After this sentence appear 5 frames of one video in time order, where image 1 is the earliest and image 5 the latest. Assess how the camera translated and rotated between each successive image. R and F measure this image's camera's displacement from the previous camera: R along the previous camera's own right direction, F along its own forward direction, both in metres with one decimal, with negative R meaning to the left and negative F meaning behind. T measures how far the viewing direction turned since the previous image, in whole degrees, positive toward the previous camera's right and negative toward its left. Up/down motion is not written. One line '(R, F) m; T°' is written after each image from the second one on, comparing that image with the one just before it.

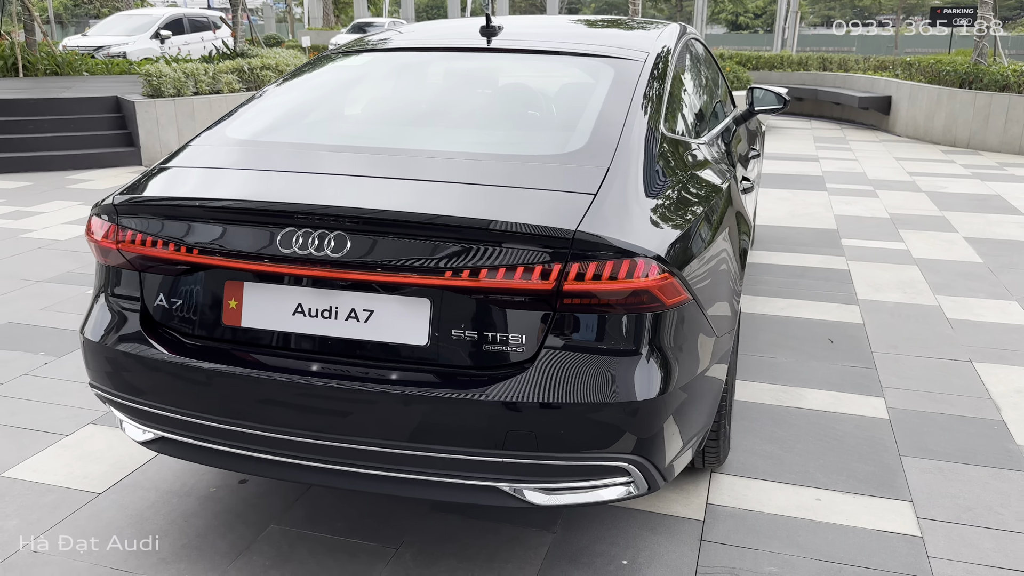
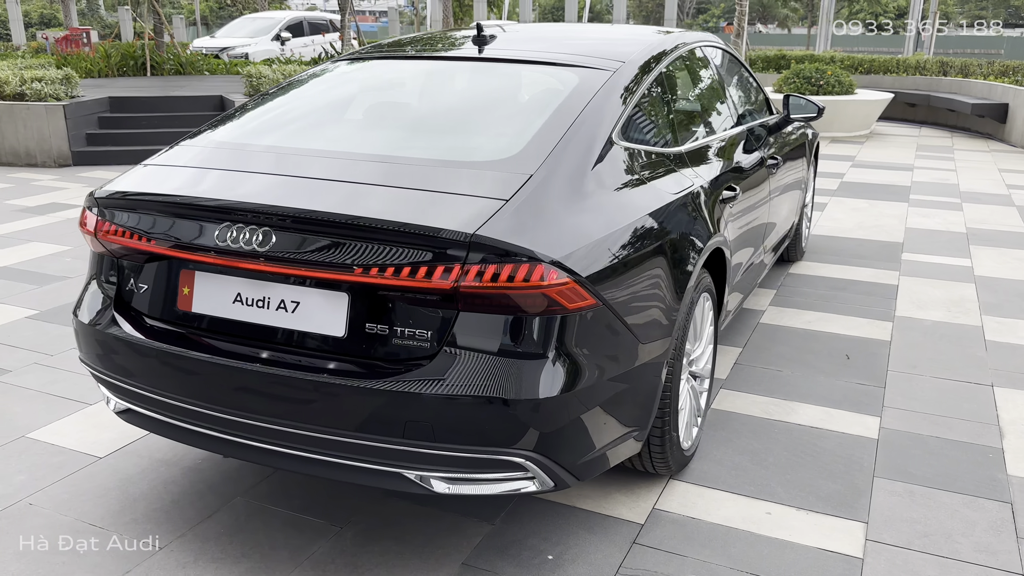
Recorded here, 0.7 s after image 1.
(+0.5, -0.1) m; -8°
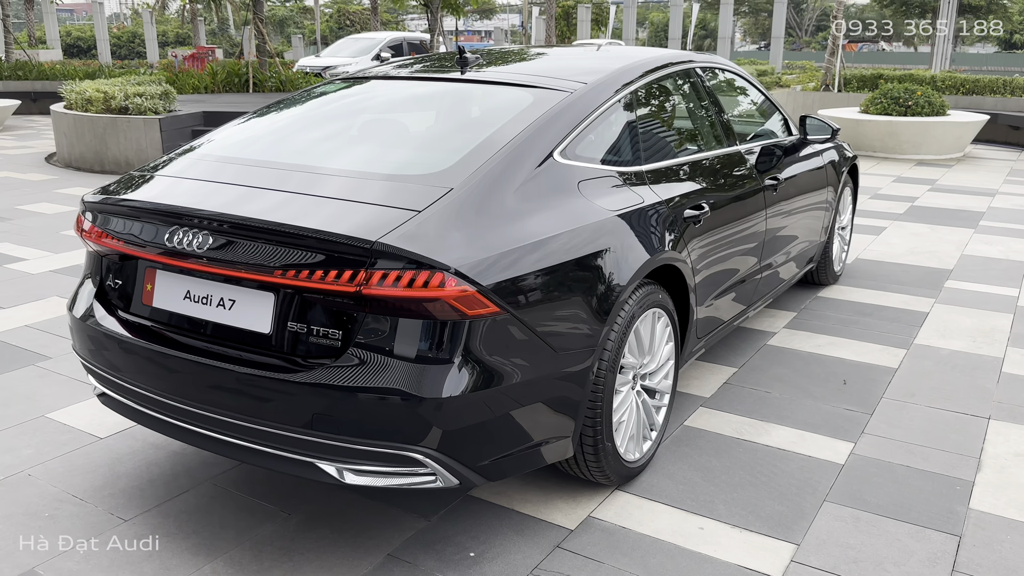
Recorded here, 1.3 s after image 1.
(+0.5, -0.1) m; -7°
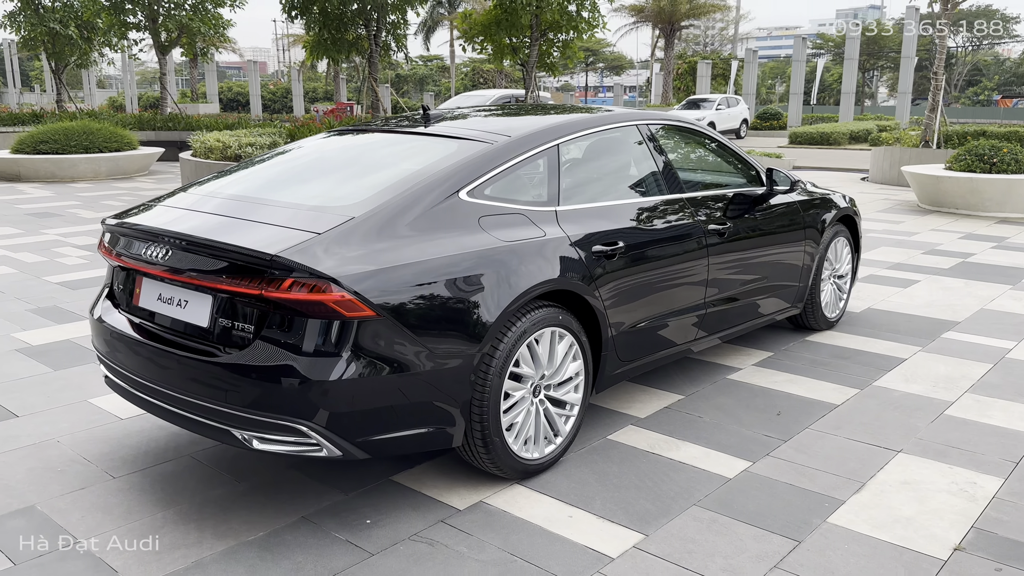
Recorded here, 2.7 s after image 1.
(+0.8, -0.4) m; -9°
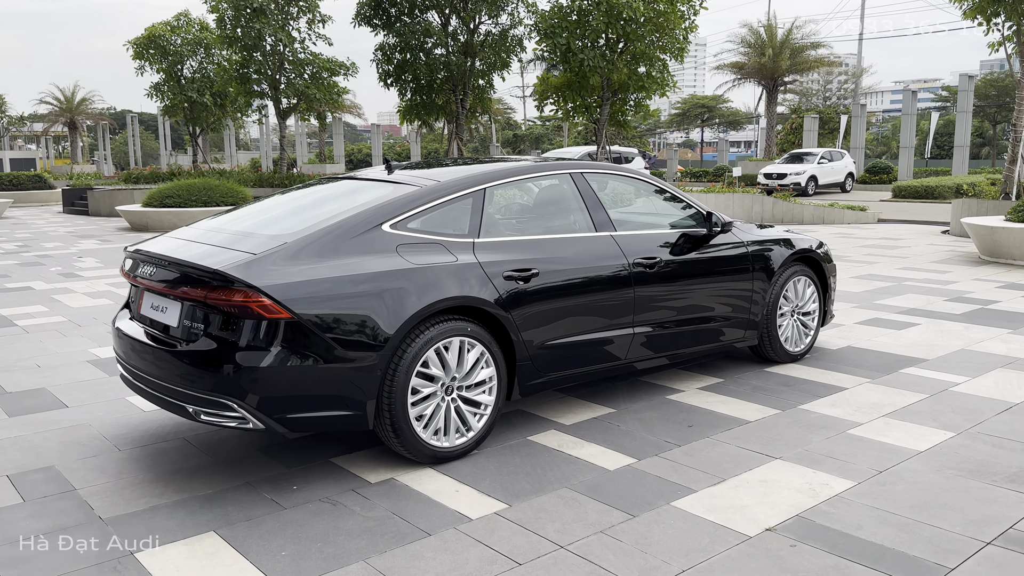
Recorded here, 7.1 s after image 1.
(+0.9, -0.6) m; -8°
